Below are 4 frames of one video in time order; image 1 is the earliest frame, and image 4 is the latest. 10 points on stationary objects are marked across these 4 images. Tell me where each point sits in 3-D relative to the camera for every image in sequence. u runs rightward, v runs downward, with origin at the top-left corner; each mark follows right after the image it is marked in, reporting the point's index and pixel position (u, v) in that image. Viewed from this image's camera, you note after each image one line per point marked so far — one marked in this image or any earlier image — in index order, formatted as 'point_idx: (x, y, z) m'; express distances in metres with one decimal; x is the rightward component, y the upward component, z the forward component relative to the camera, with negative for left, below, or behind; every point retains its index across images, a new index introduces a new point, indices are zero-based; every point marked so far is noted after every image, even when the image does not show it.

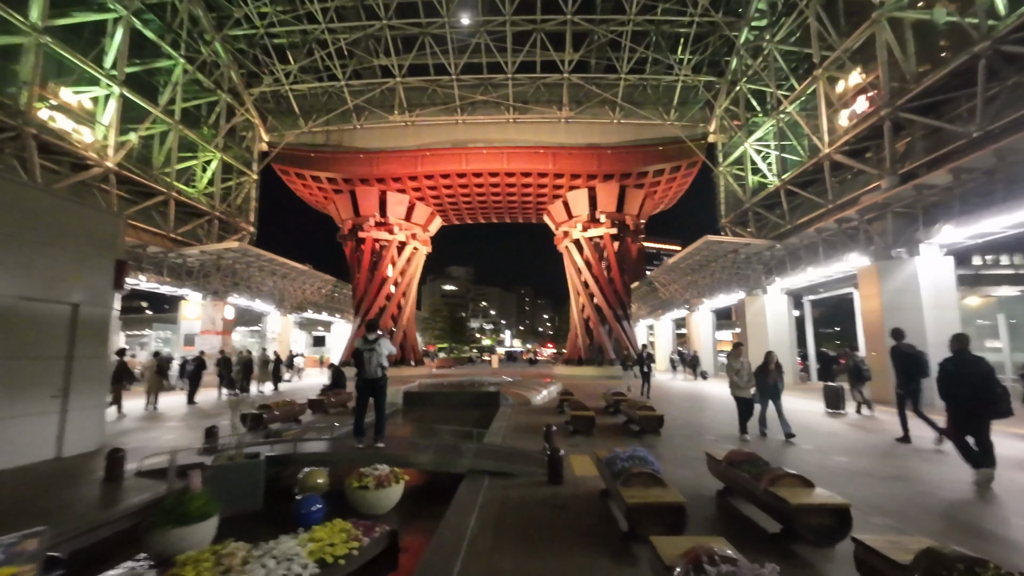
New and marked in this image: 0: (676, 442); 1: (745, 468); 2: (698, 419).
0: (+2.4, -2.2, +7.8) m
1: (+1.9, -1.5, +4.5) m
2: (+3.9, -2.8, +11.6) m
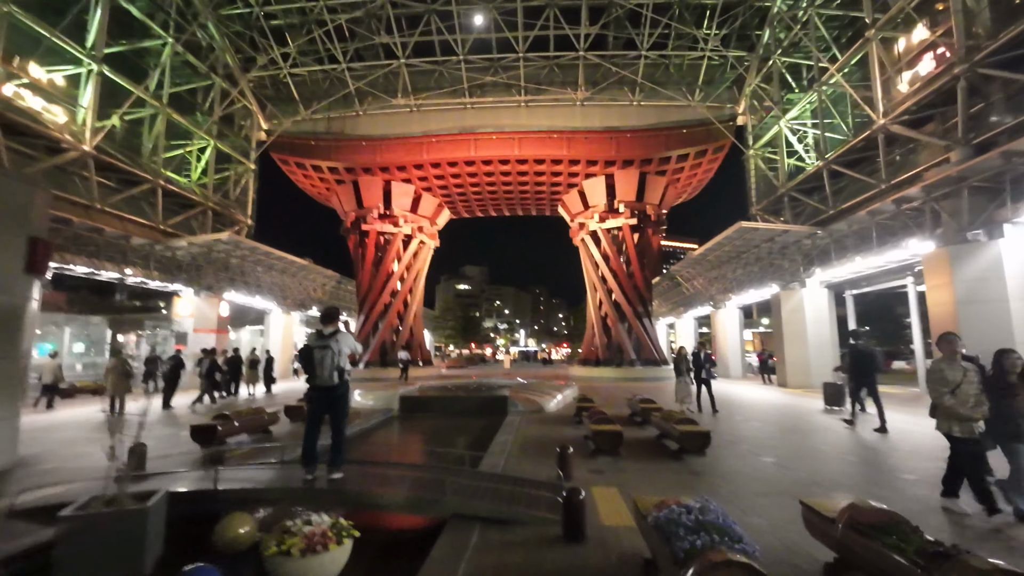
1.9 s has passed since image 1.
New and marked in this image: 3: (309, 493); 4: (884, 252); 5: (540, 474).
0: (+2.5, -2.0, +6.1) m
1: (+1.9, -1.3, +2.7) m
2: (+4.1, -2.5, +9.9) m
3: (-1.7, -1.7, +4.5) m
4: (+9.3, +0.9, +13.8) m
5: (+0.3, -1.9, +5.6) m
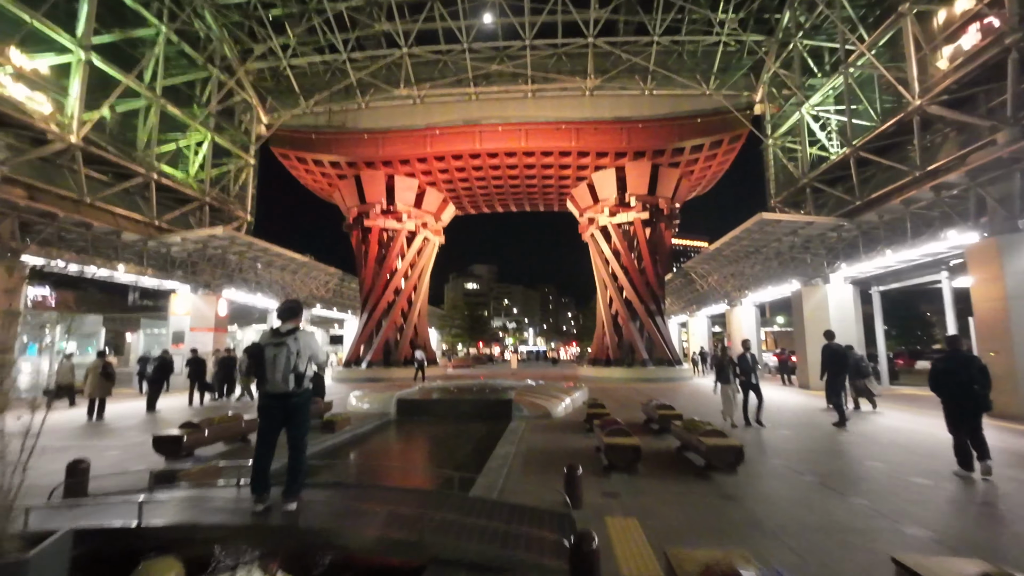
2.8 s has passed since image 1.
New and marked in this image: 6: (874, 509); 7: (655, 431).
0: (+2.5, -1.9, +5.2) m
1: (+1.8, -1.2, +1.8) m
2: (+4.1, -2.4, +8.9) m
3: (-1.7, -1.6, +3.7) m
4: (+9.4, +1.0, +12.7) m
5: (+0.3, -1.8, +4.7) m
6: (+3.2, -1.9, +4.8) m
7: (+2.2, -2.2, +8.4) m
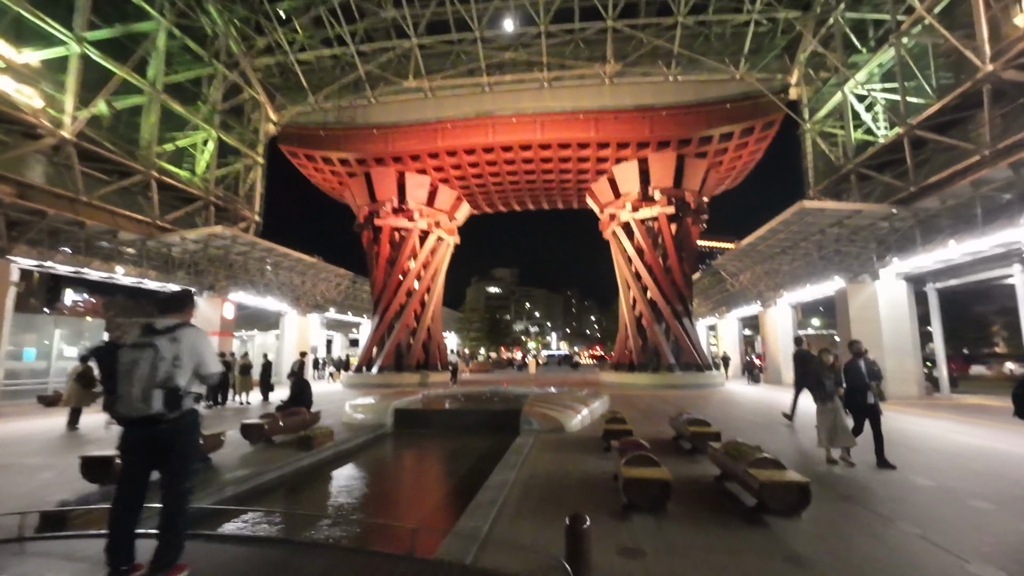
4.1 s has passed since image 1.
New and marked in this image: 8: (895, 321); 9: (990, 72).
0: (+2.4, -1.8, +3.8) m
1: (+1.6, -1.0, +0.5) m
2: (+4.2, -2.3, +7.5) m
3: (-1.9, -1.5, +2.5) m
4: (+9.6, +1.1, +11.1) m
5: (+0.2, -1.7, +3.4) m
6: (+3.1, -1.8, +3.4) m
7: (+2.2, -2.1, +7.0) m
8: (+10.7, -0.9, +15.3) m
9: (+9.2, +4.2, +10.4) m
